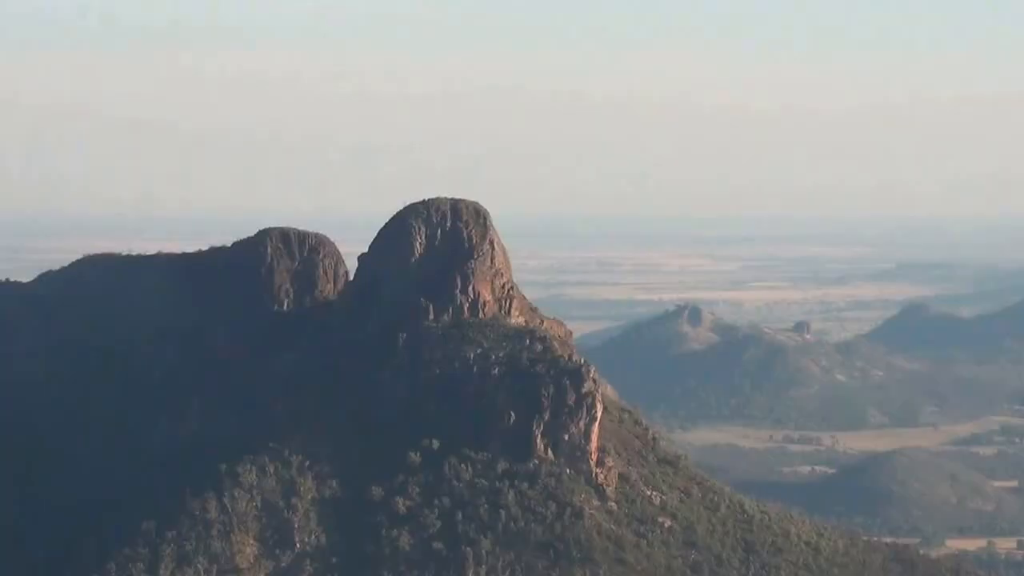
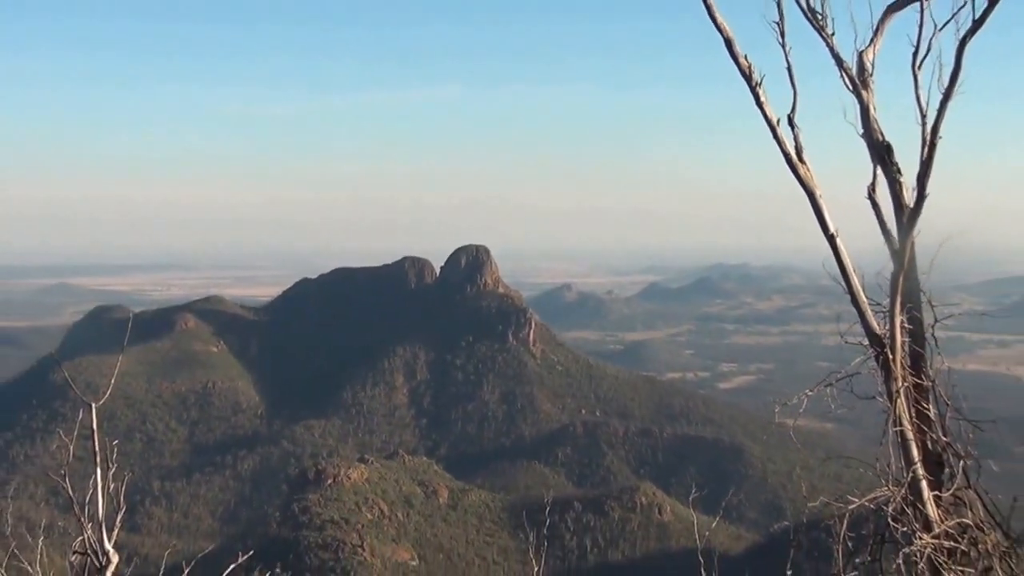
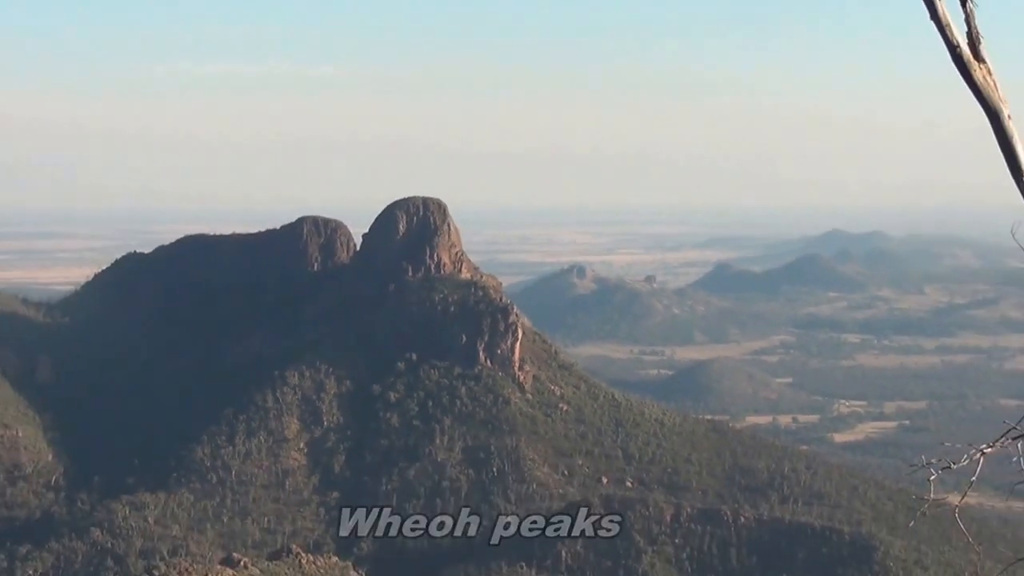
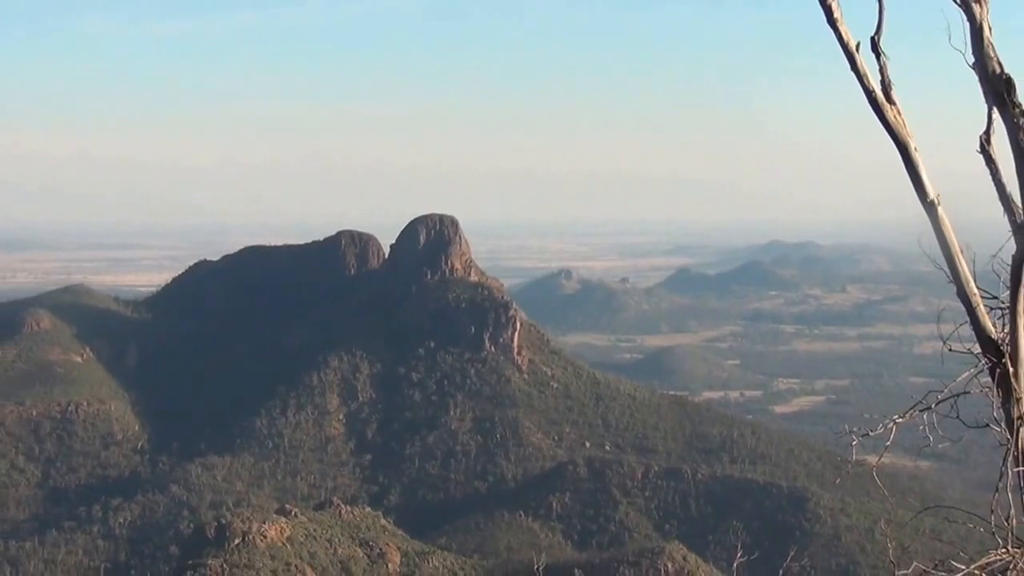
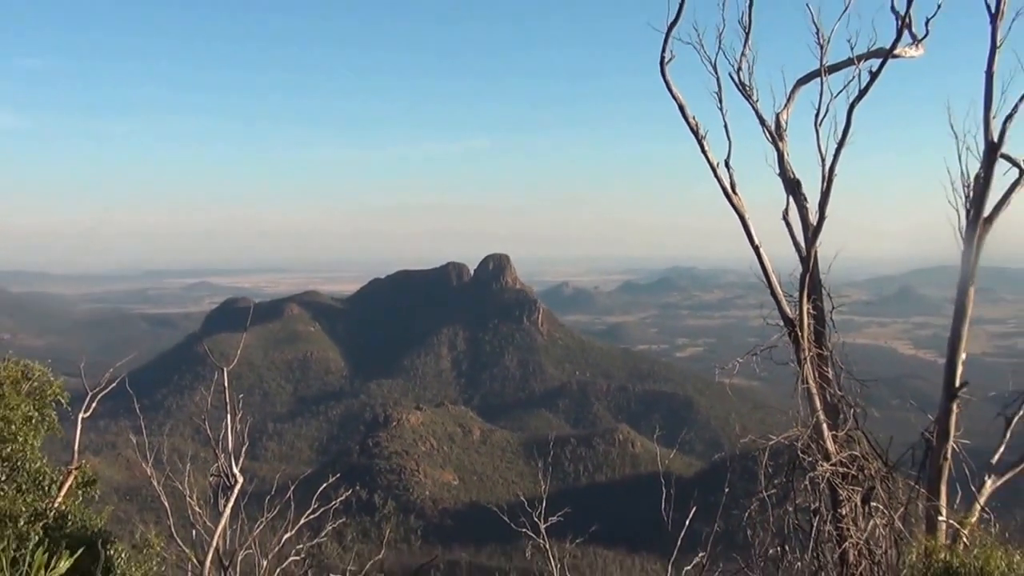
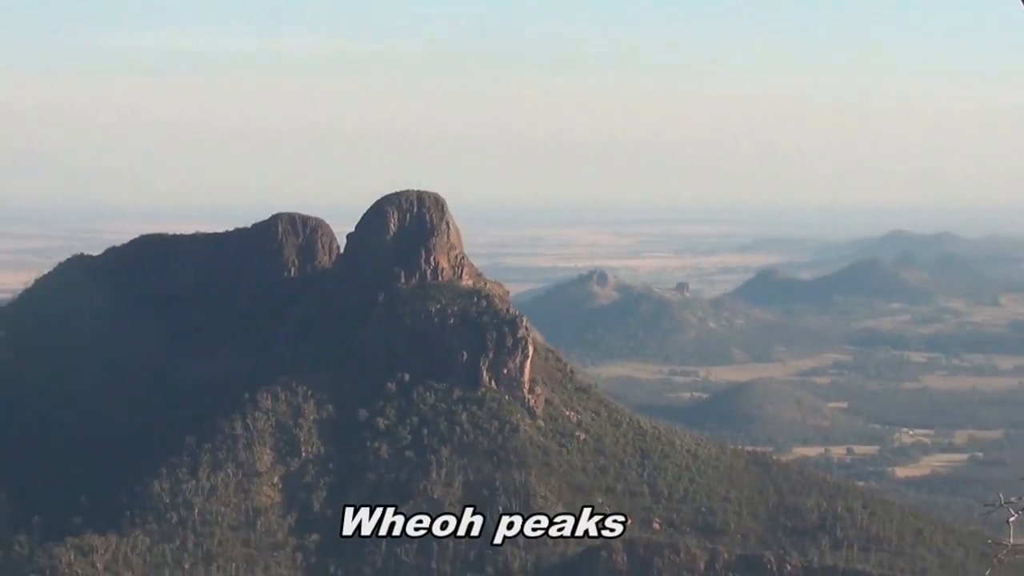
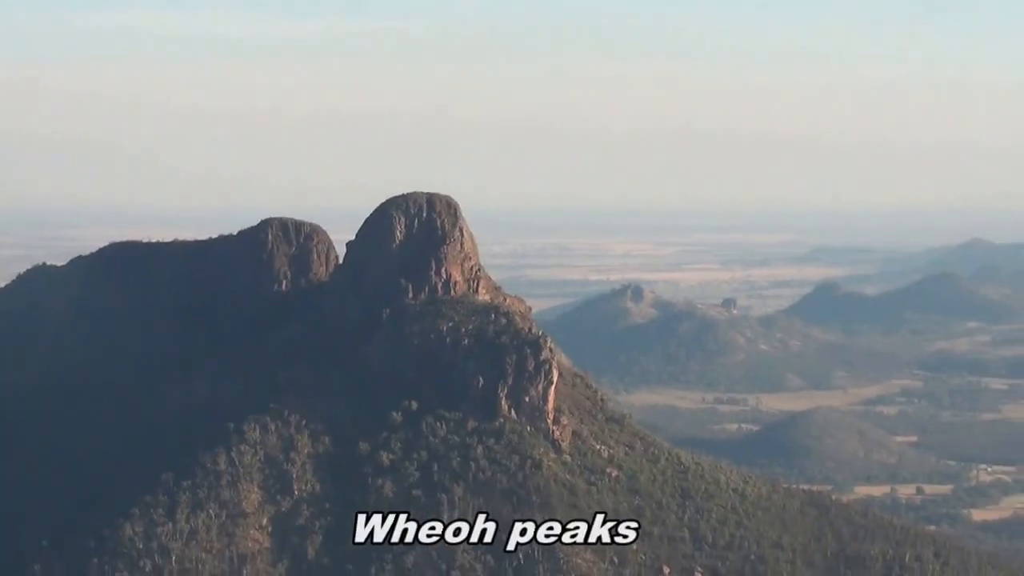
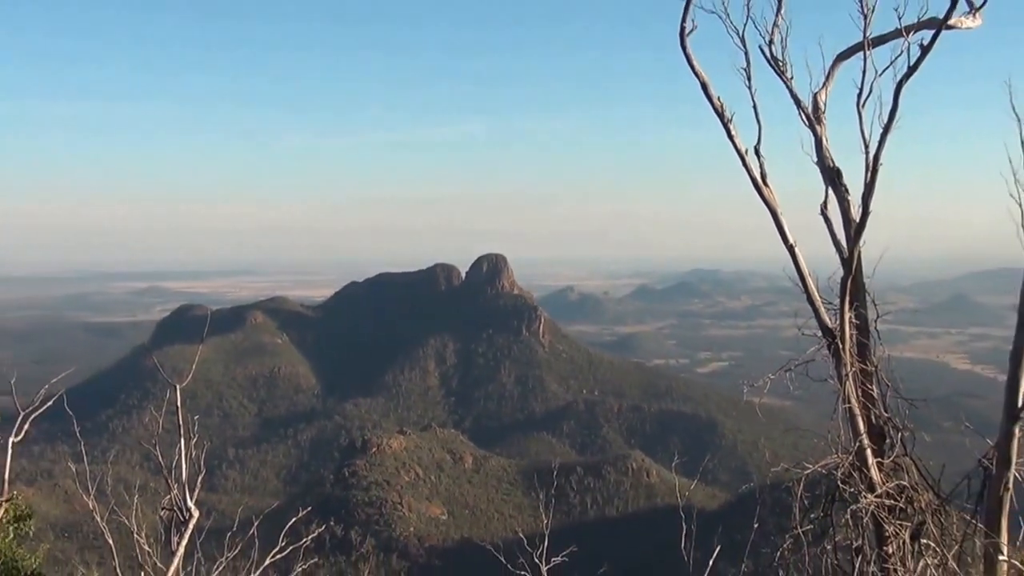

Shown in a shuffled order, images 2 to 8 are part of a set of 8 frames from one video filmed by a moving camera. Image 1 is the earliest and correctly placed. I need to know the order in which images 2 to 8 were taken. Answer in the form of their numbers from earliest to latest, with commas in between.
7, 6, 3, 4, 2, 8, 5
